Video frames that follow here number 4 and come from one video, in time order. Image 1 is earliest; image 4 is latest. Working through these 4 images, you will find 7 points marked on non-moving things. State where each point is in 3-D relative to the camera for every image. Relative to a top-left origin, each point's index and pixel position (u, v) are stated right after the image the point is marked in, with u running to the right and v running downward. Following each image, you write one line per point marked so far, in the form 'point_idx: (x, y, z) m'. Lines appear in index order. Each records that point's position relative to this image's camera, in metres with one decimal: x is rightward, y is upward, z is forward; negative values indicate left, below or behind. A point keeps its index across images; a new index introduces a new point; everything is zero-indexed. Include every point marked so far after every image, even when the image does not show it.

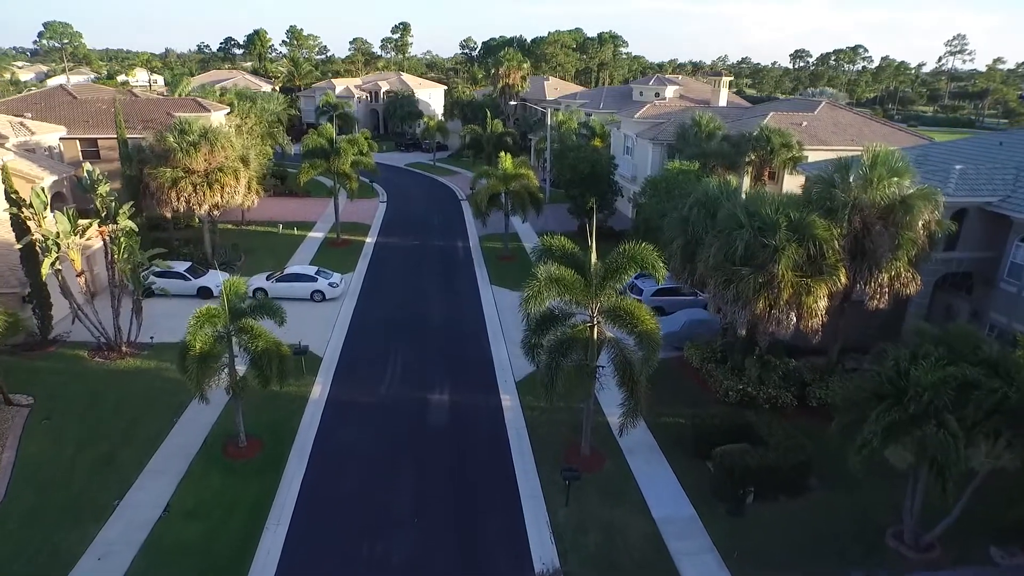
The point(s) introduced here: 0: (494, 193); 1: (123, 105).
0: (-0.5, +2.5, +16.6) m
1: (-11.8, +5.6, +19.4) m
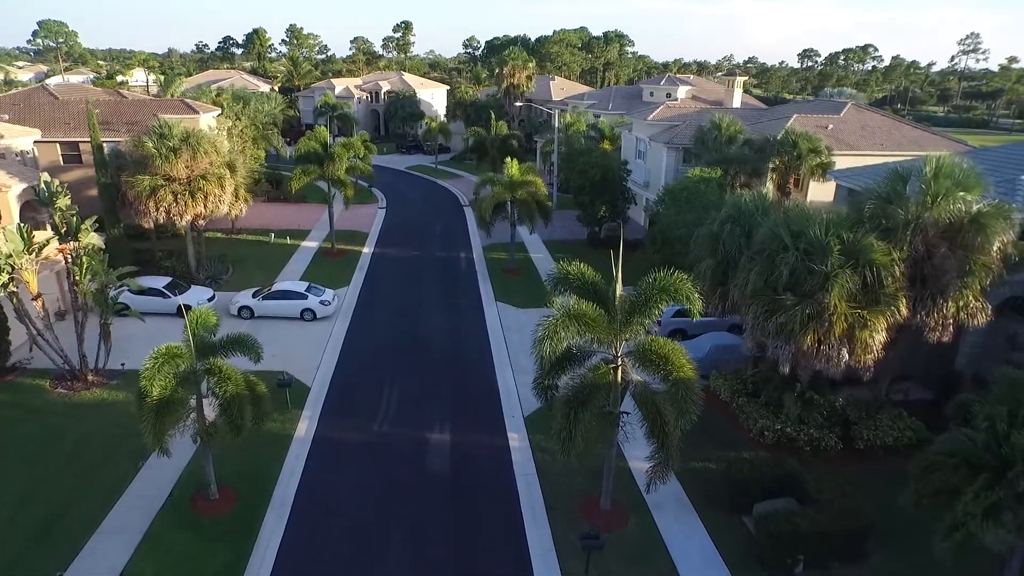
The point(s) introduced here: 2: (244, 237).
0: (-0.3, +2.1, +15.5) m
1: (-11.6, +5.2, +18.4) m
2: (-7.2, +1.4, +17.2) m
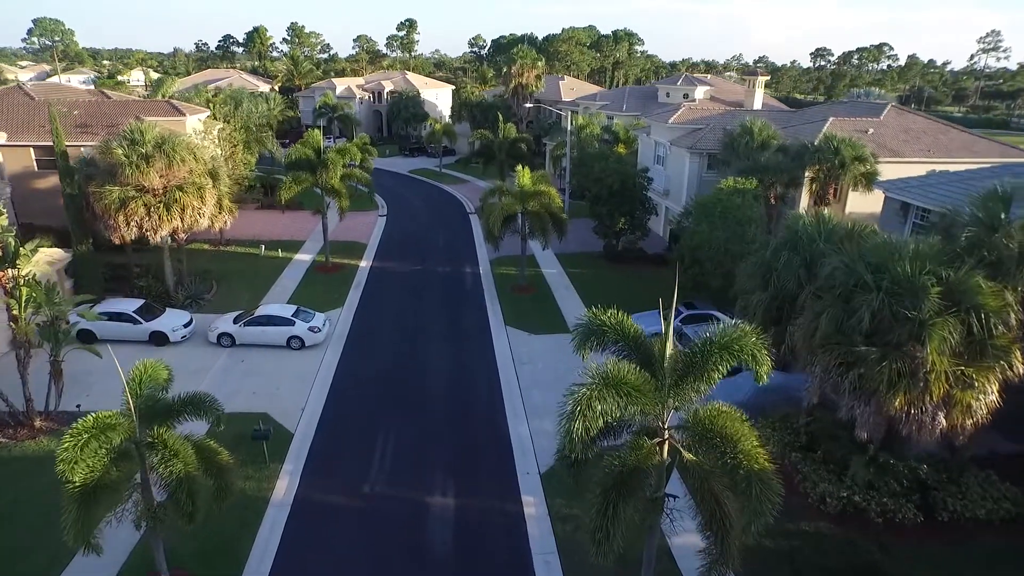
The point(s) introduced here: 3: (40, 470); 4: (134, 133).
0: (-0.1, +1.7, +14.2) m
1: (-11.4, +4.8, +17.1) m
2: (-7.0, +0.9, +15.9) m
3: (-5.7, -2.2, +7.8) m
4: (-6.9, +2.8, +11.6) m
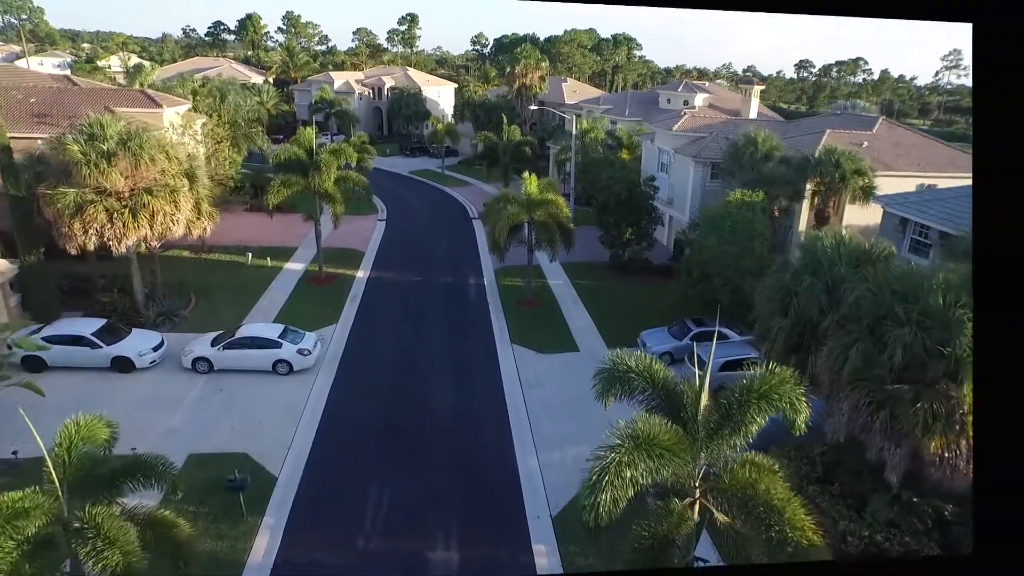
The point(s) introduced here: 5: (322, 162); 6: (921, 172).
0: (+0.1, +1.4, +13.6) m
1: (-11.2, +4.7, +16.4) m
2: (-6.8, +0.8, +15.3) m
3: (-5.6, -2.5, +7.2) m
4: (-6.7, +2.6, +11.0) m
5: (-4.2, +2.8, +14.6) m
6: (+8.7, +2.4, +13.4) m
